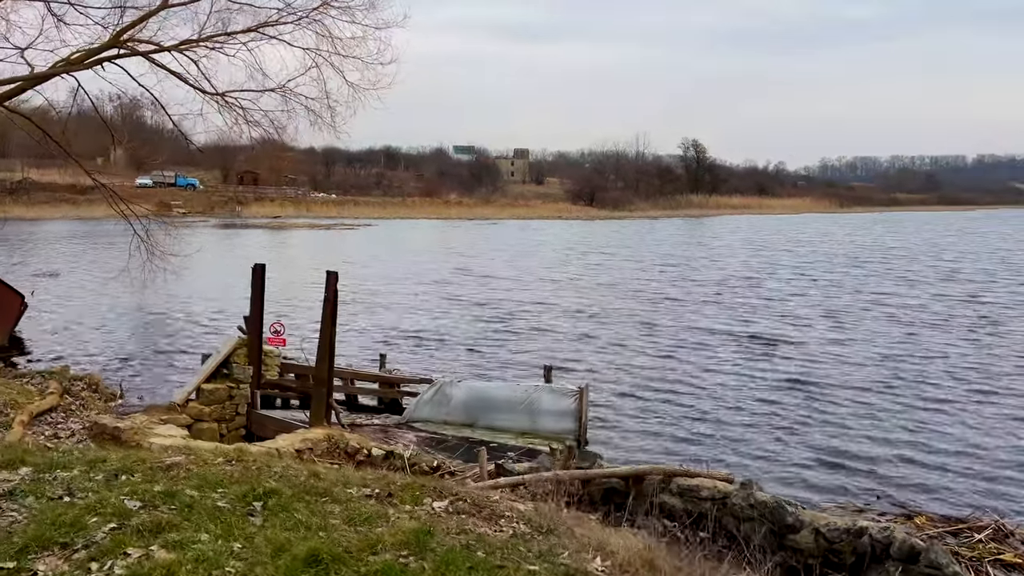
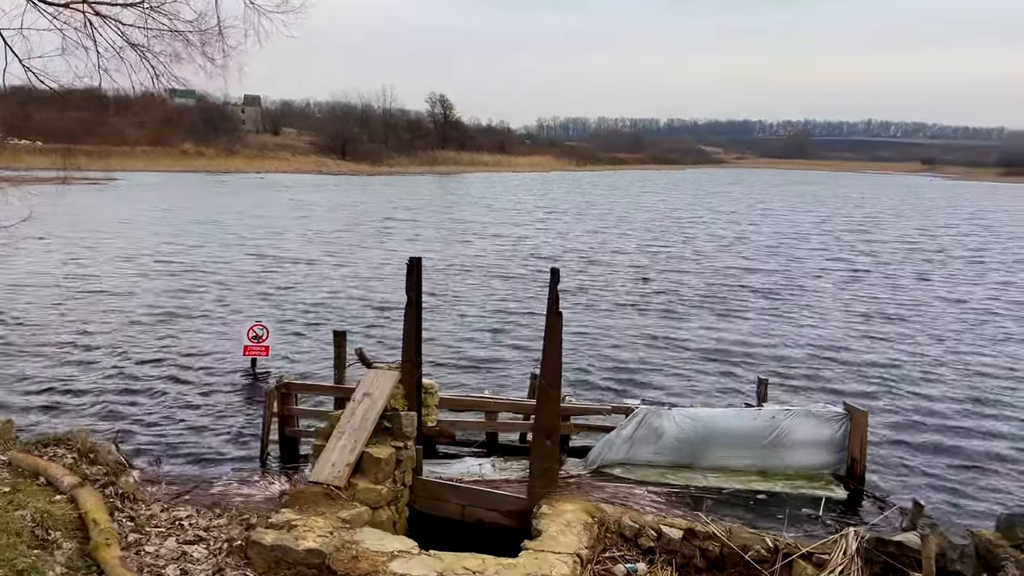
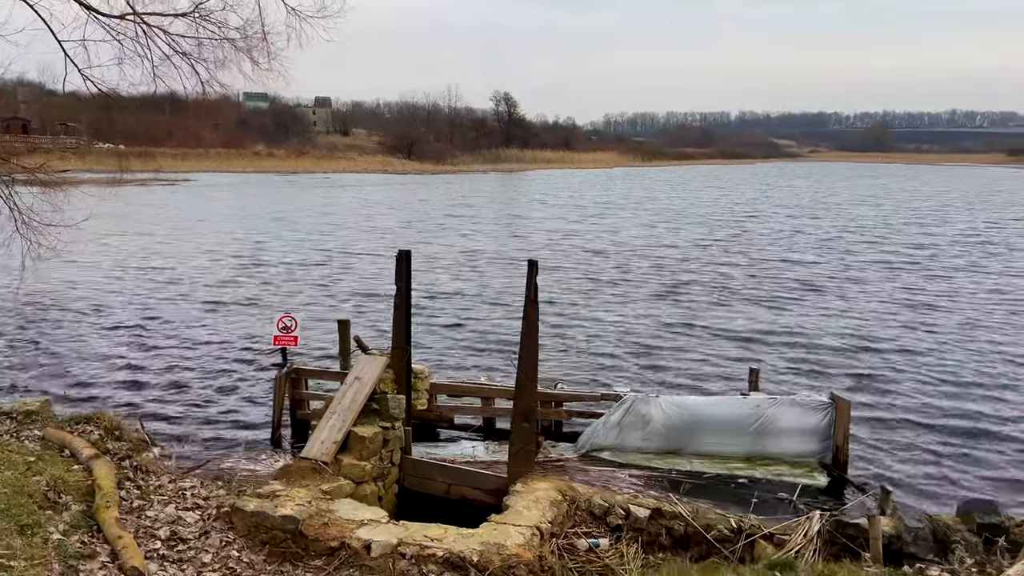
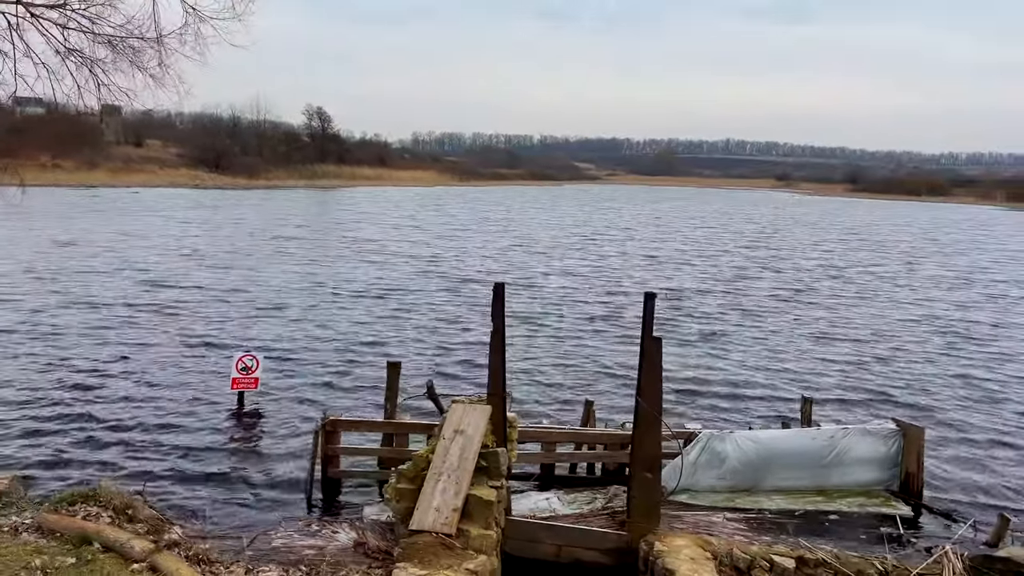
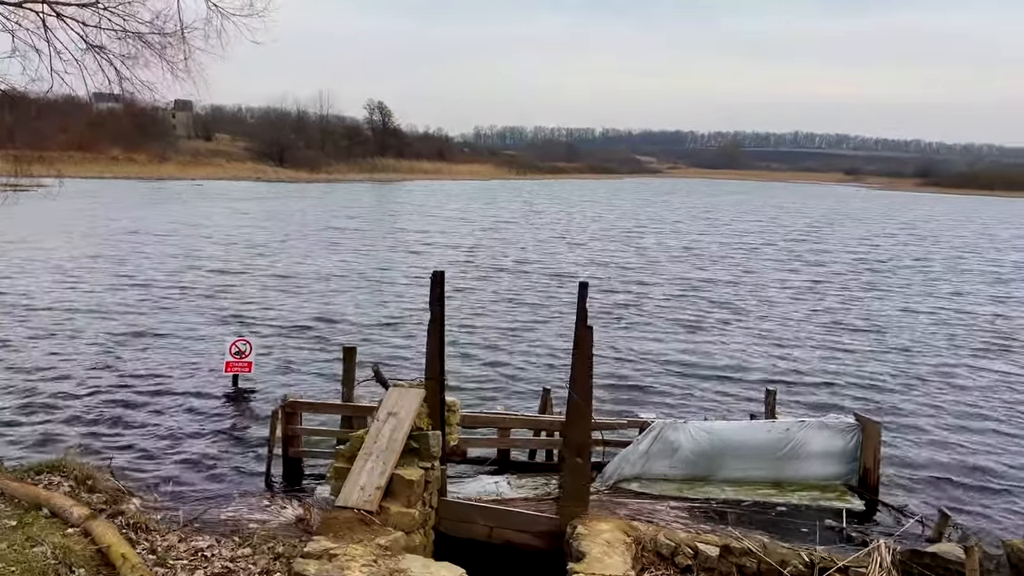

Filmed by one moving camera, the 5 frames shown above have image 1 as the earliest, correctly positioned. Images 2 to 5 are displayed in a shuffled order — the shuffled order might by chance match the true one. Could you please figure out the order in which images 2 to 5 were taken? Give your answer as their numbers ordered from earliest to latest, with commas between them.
3, 2, 5, 4
